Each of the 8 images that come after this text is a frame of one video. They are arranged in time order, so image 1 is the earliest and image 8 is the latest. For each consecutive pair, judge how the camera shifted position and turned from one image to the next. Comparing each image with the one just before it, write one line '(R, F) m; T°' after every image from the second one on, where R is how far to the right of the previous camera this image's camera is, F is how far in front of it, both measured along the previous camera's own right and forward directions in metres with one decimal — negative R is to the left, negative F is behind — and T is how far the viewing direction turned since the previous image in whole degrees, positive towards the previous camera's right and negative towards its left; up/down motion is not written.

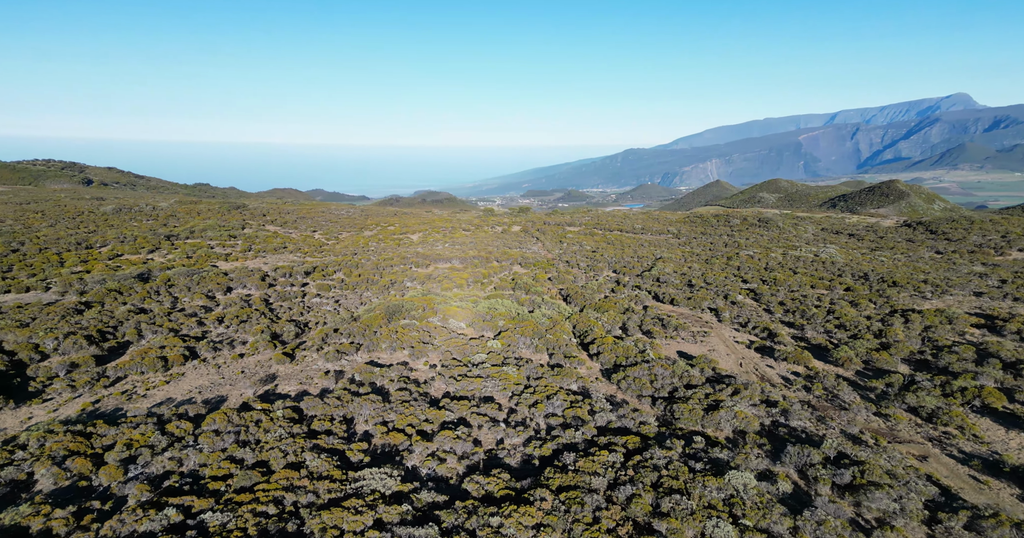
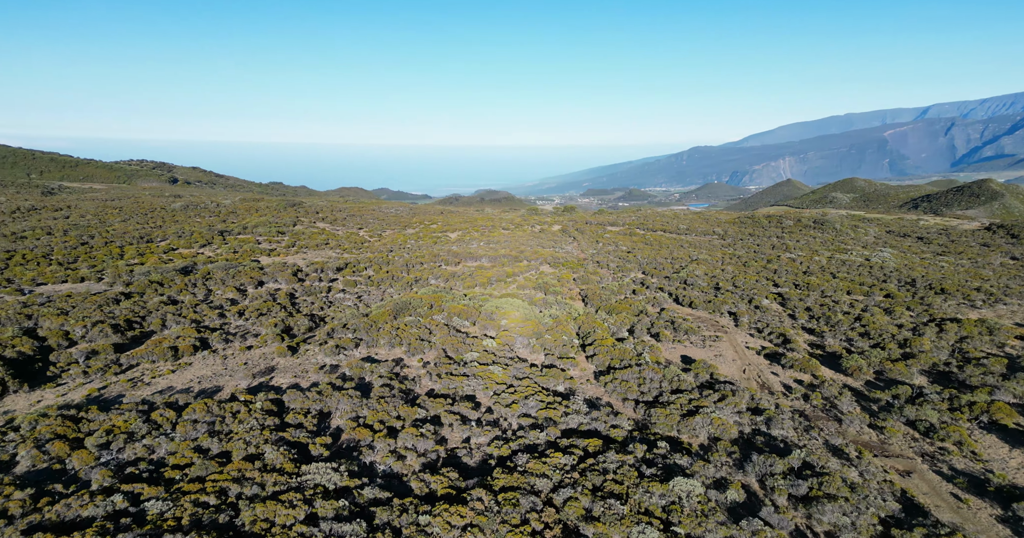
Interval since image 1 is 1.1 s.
(+1.5, +0.3) m; -3°
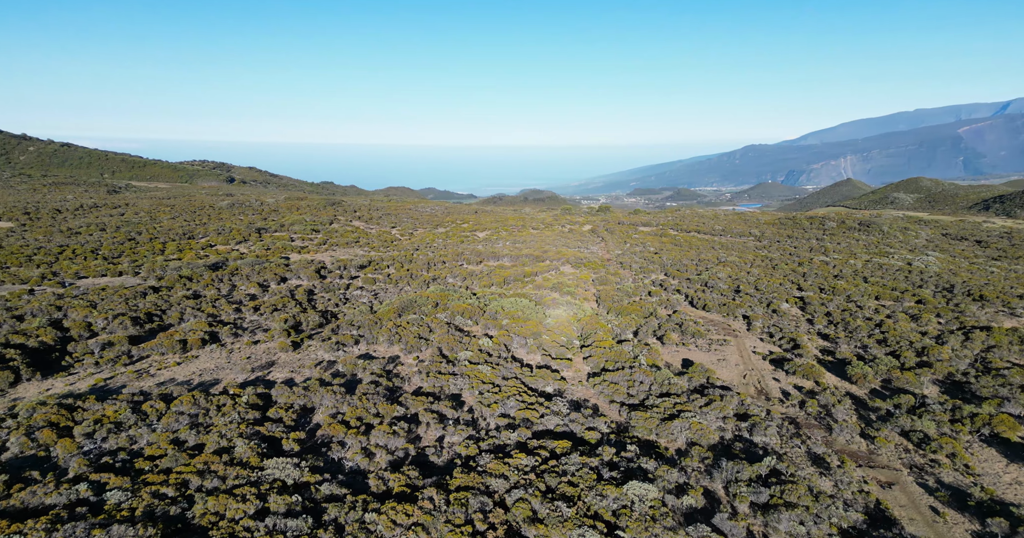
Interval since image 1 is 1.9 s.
(+1.1, +0.2) m; -2°
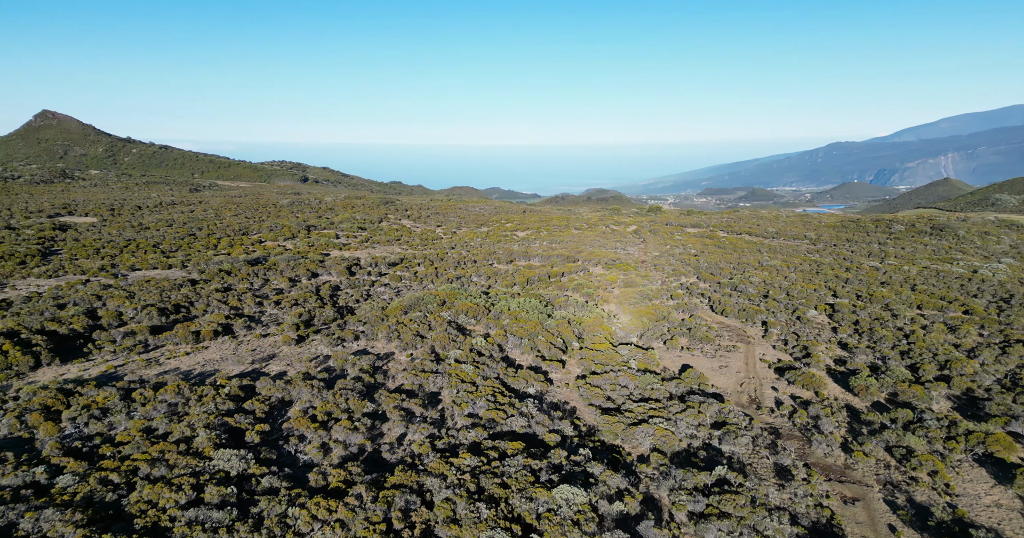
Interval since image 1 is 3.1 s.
(+1.6, +0.1) m; -3°
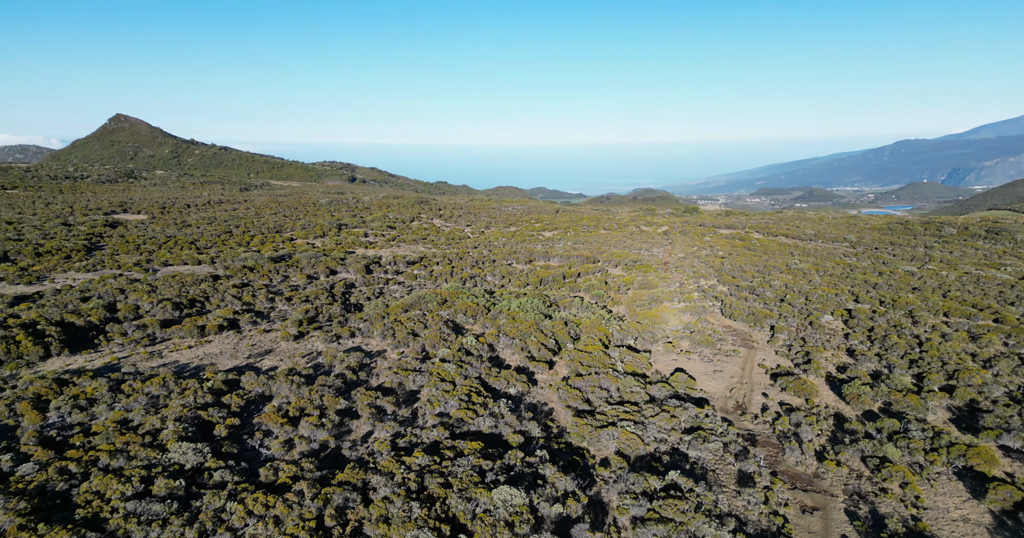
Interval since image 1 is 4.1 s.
(+1.3, 0.0) m; -2°
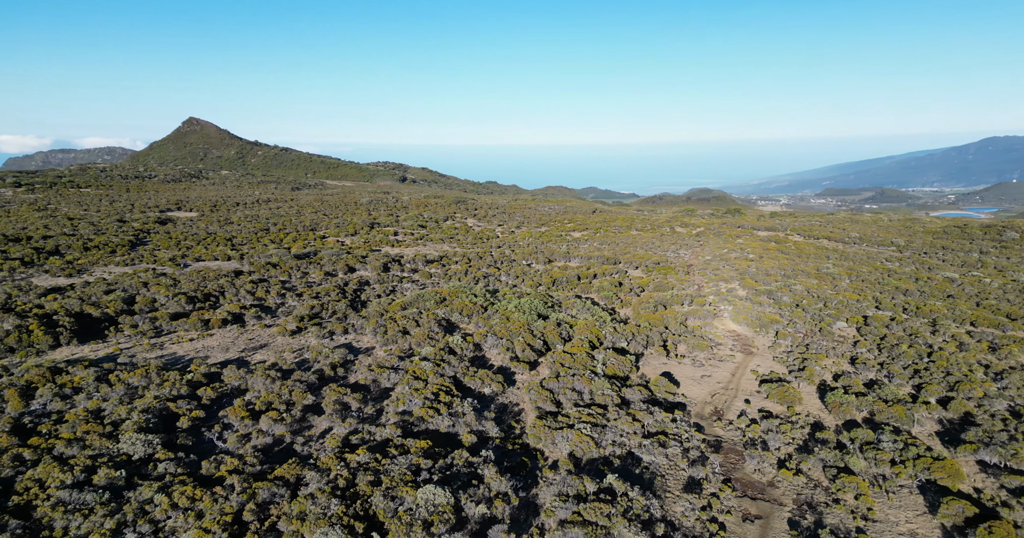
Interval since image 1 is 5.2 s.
(+1.6, -0.1) m; -2°
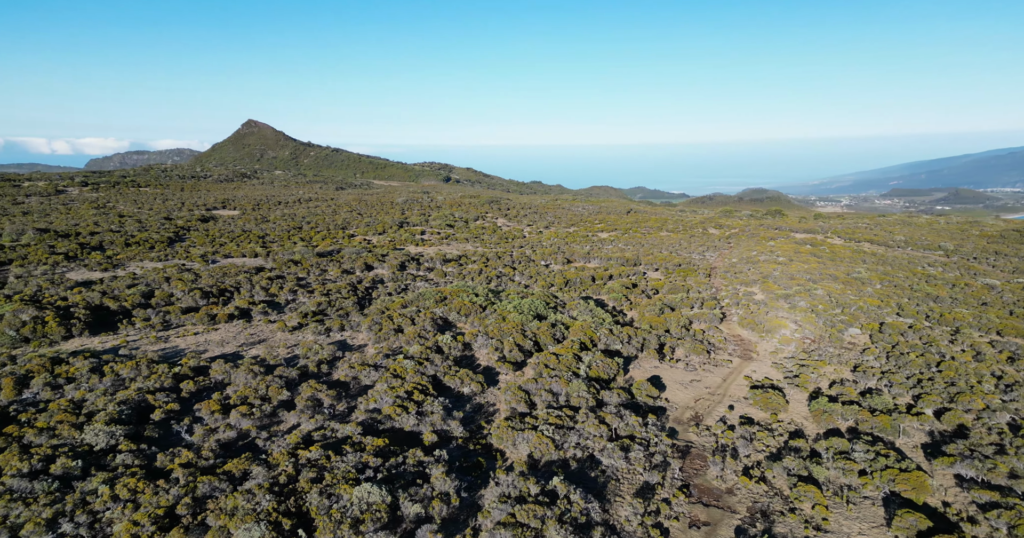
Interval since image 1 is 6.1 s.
(+1.4, -0.2) m; -2°
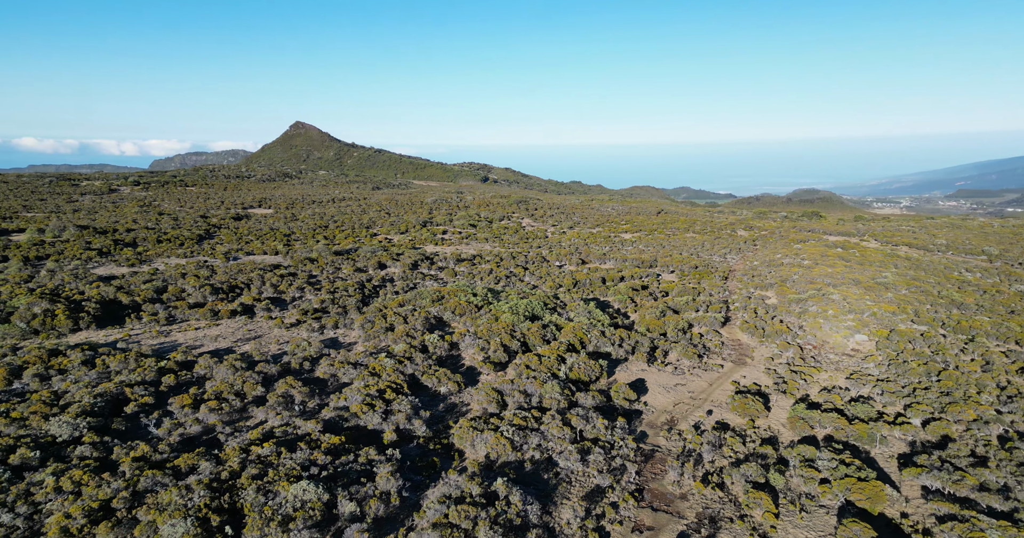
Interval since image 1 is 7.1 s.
(+1.4, -0.2) m; -1°
